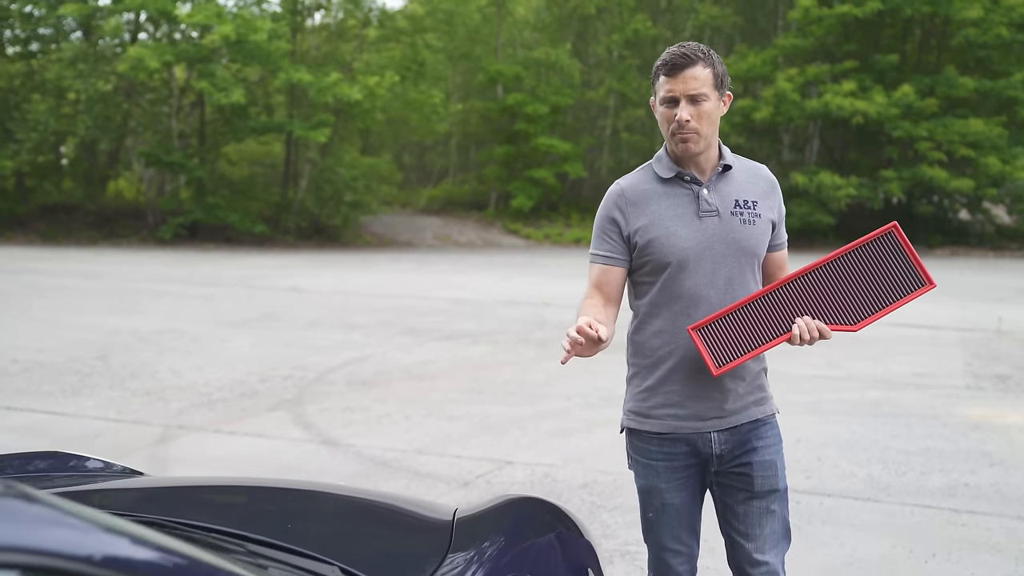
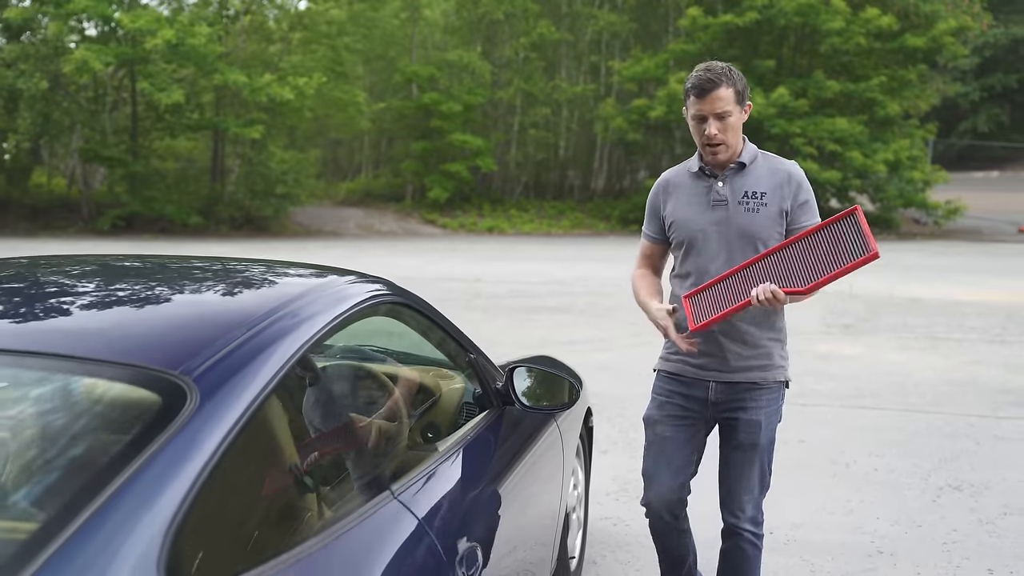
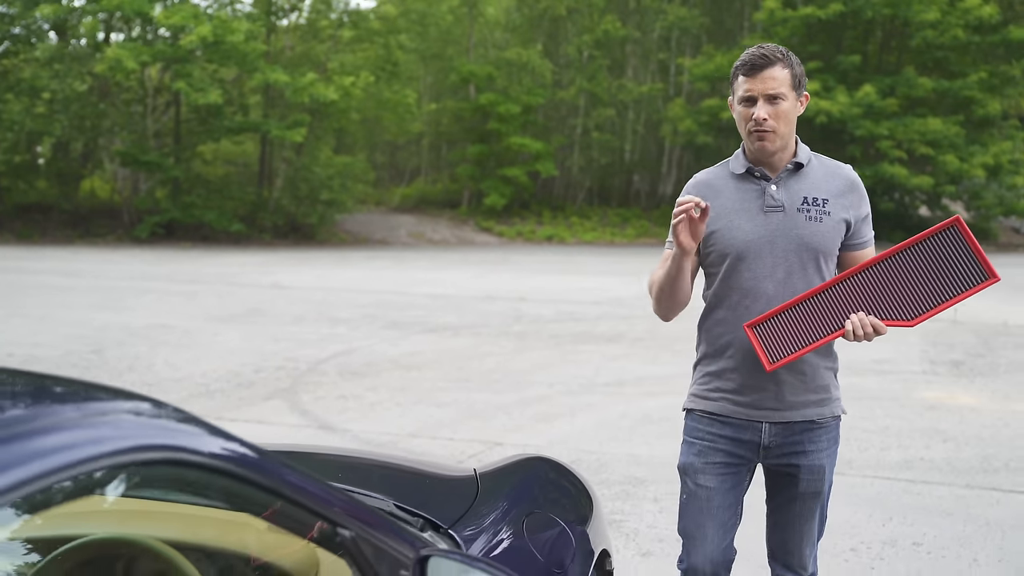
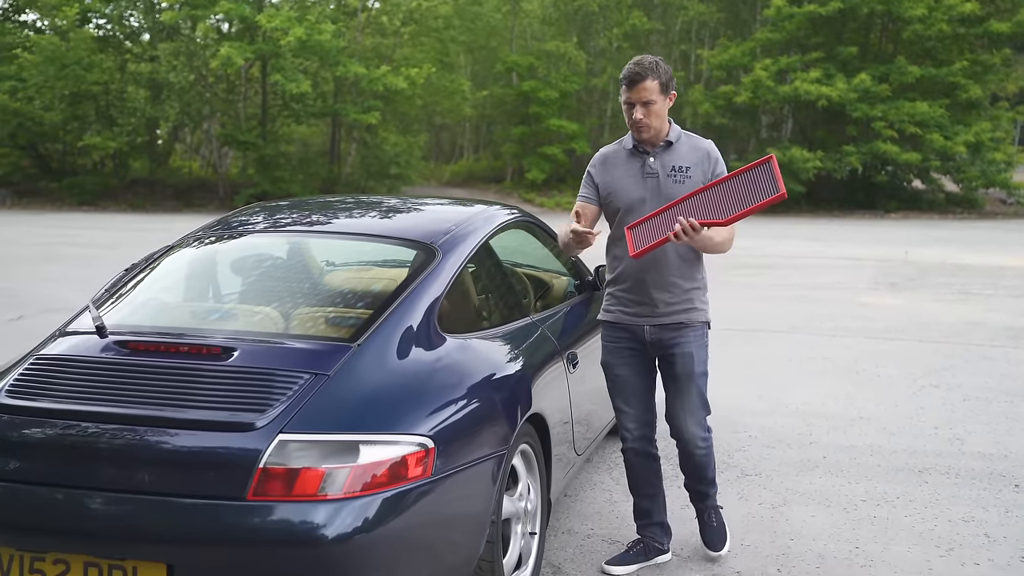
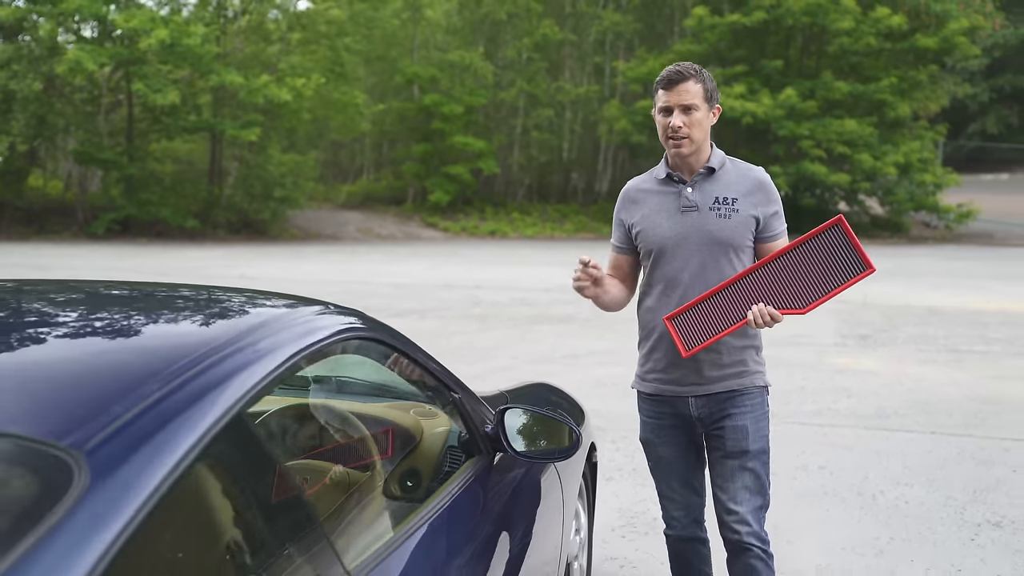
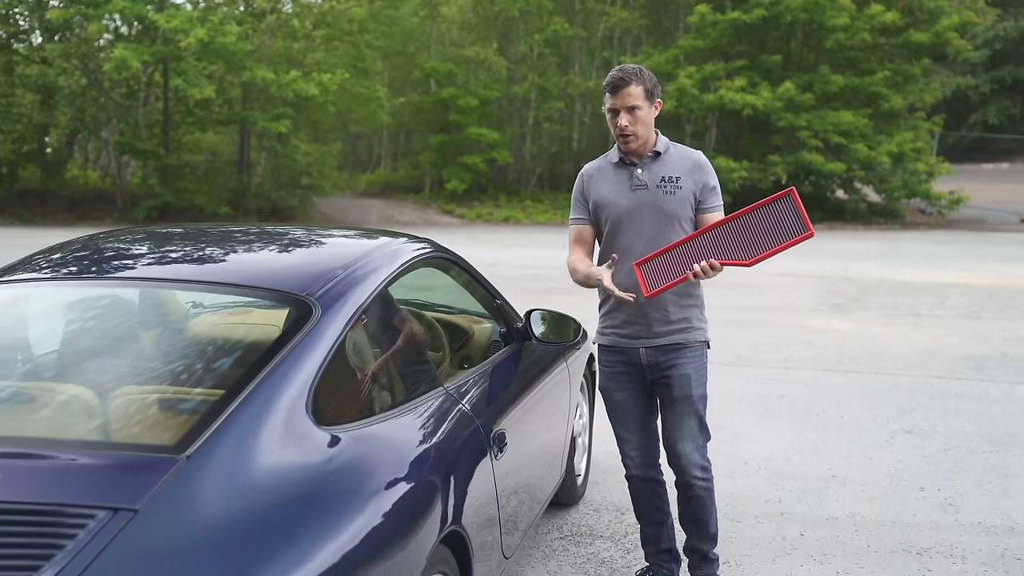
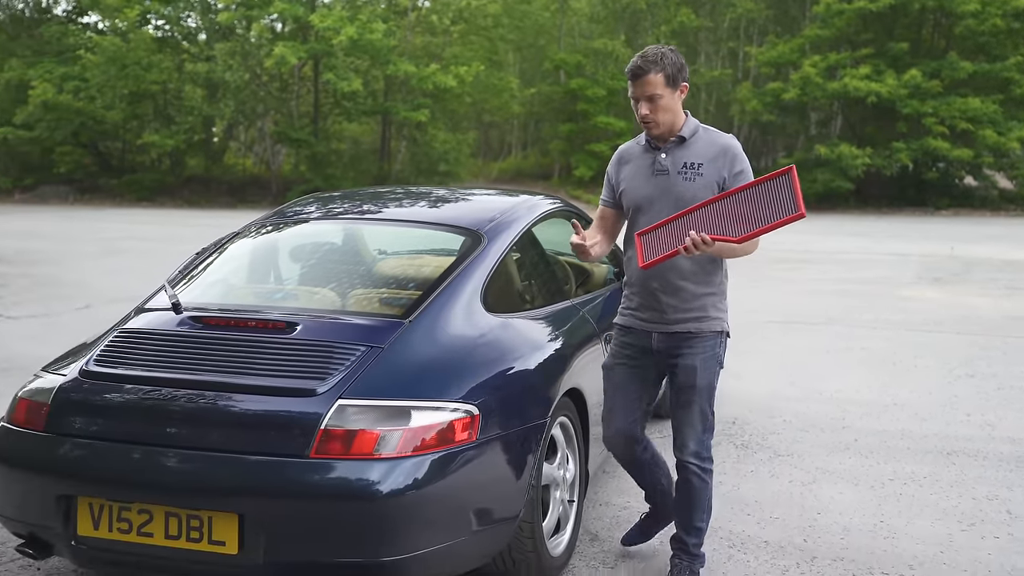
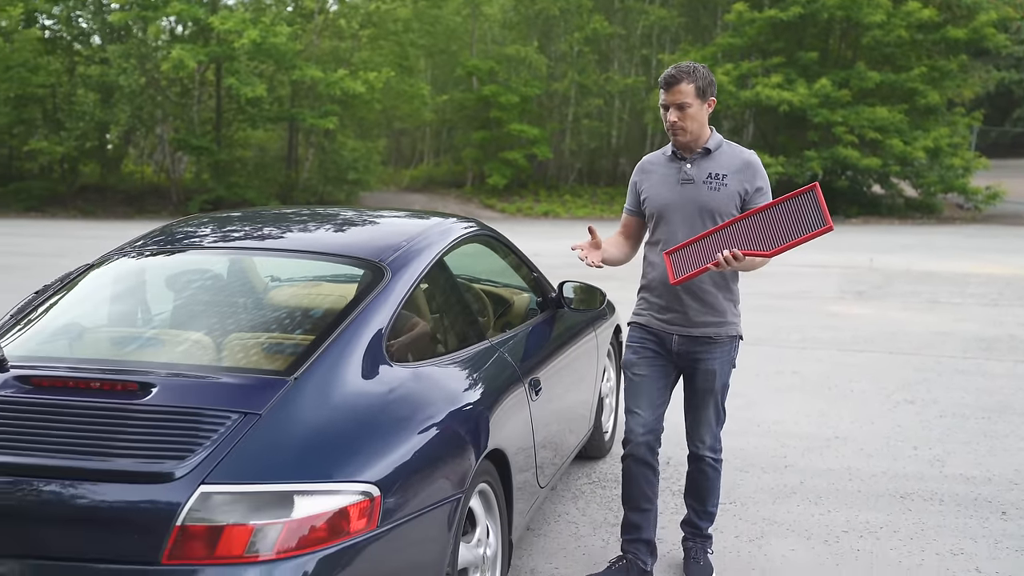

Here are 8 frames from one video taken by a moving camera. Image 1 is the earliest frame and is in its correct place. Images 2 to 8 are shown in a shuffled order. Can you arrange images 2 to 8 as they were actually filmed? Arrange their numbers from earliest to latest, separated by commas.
3, 5, 2, 6, 8, 4, 7
